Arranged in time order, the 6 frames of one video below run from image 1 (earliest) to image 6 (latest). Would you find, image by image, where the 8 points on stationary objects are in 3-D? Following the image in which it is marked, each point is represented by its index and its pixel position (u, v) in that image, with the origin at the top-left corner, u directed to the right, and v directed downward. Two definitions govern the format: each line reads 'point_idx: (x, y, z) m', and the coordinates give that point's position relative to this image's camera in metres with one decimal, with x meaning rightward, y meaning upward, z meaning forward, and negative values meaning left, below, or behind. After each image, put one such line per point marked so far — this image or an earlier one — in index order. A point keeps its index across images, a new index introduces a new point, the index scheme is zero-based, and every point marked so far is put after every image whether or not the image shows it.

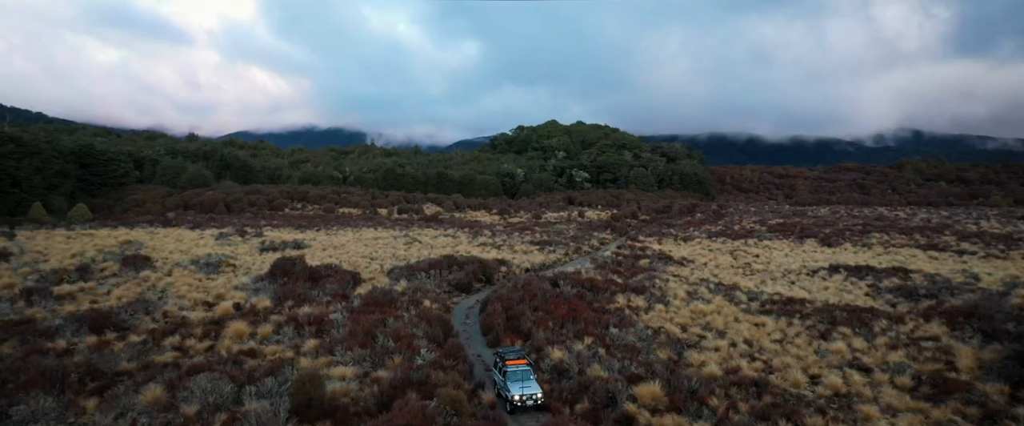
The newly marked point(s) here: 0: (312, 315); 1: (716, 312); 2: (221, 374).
0: (-5.6, -2.9, +15.9) m
1: (+6.2, -3.0, +17.2) m
2: (-5.4, -3.0, +10.2) m
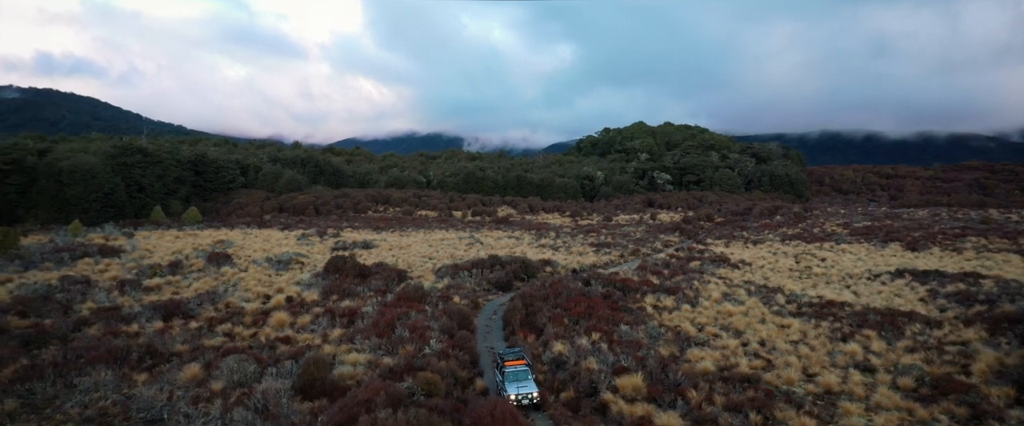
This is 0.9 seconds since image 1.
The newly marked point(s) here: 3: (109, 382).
0: (-5.0, -2.9, +17.1) m
1: (+7.0, -3.0, +17.0) m
2: (-5.4, -2.9, +11.4) m
3: (-7.8, -3.3, +10.9) m
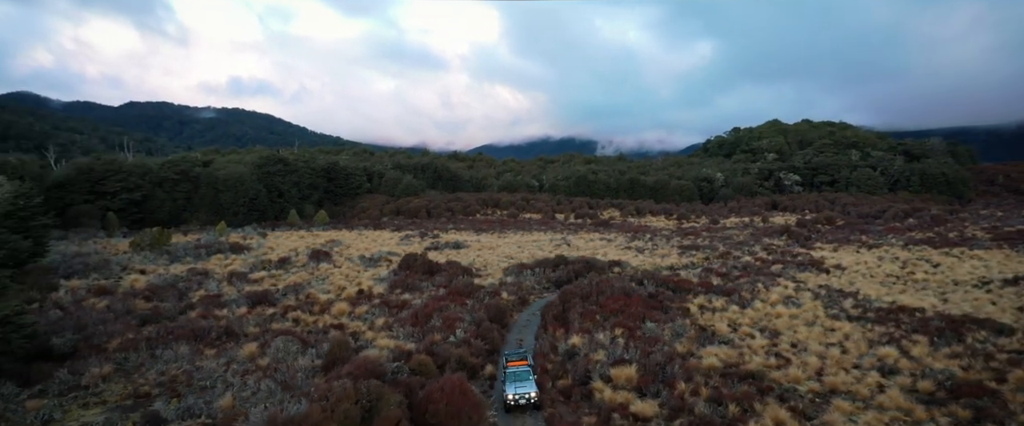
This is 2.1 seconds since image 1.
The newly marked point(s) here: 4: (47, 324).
0: (-3.6, -2.8, +18.4) m
1: (+8.2, -2.9, +16.3) m
2: (-4.9, -2.9, +12.8) m
3: (-7.4, -3.2, +12.8) m
4: (-14.1, -3.4, +17.4) m
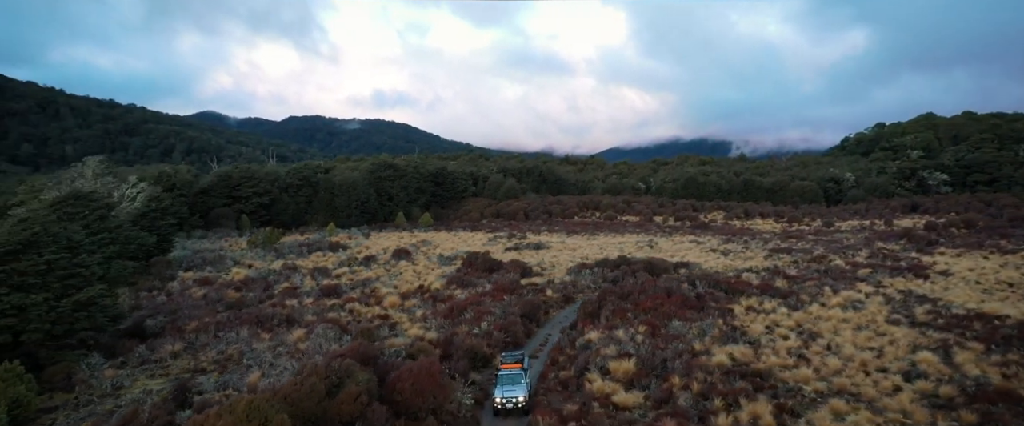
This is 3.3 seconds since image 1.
0: (-2.1, -2.8, +19.2) m
1: (+9.2, -2.9, +15.4) m
2: (-4.3, -2.8, +14.0) m
3: (-6.8, -3.1, +14.3) m
4: (-12.7, -3.4, +19.9) m
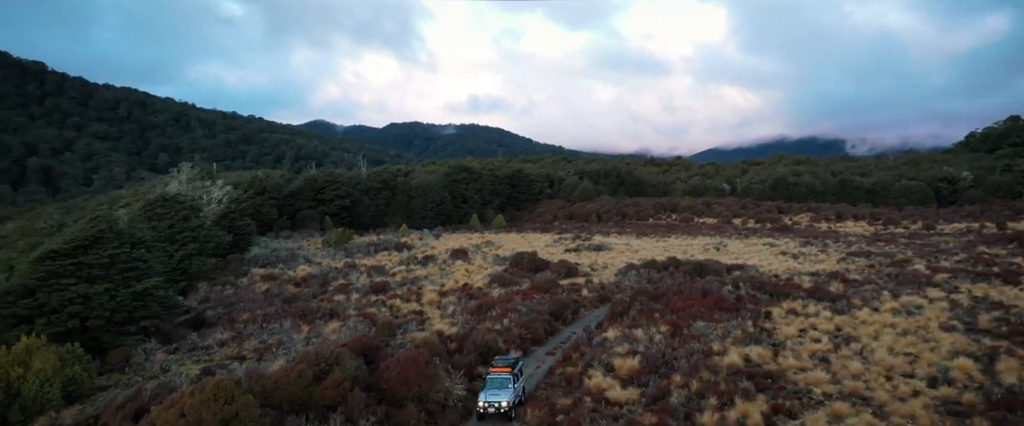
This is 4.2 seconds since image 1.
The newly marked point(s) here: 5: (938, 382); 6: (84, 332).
0: (-0.9, -2.8, +19.6) m
1: (+9.9, -2.8, +14.5) m
2: (-3.7, -2.8, +14.6) m
3: (-6.1, -3.1, +15.2) m
4: (-11.4, -3.4, +21.5) m
5: (+6.5, -2.6, +8.6) m
6: (-9.4, -2.6, +12.5) m
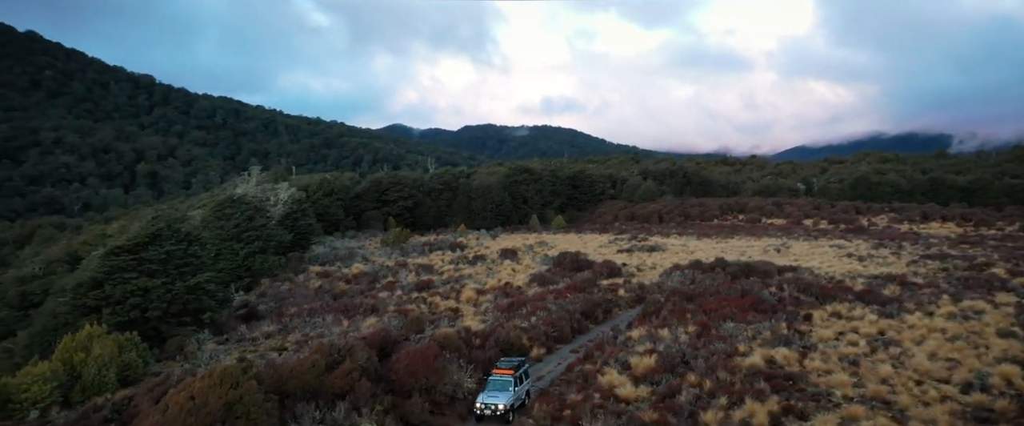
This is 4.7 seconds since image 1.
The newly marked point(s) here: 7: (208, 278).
0: (+0.3, -2.7, +19.8) m
1: (+10.6, -2.8, +13.7) m
2: (-2.9, -2.8, +15.1) m
3: (-5.2, -3.1, +16.0) m
4: (-9.9, -3.4, +22.7) m
5: (+6.7, -2.6, +8.2) m
6: (-8.8, -2.6, +13.5) m
7: (-8.4, -1.8, +15.7) m
